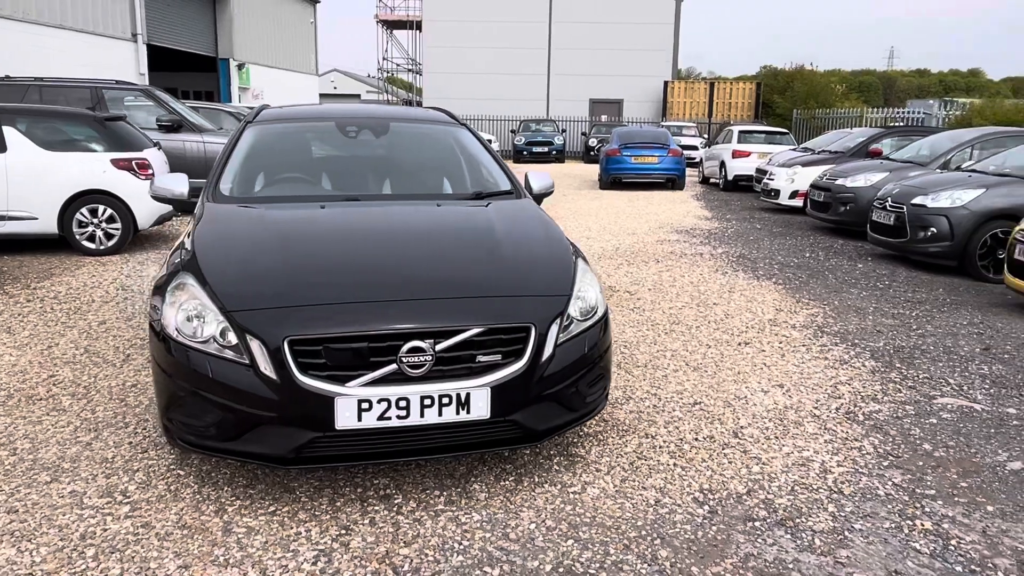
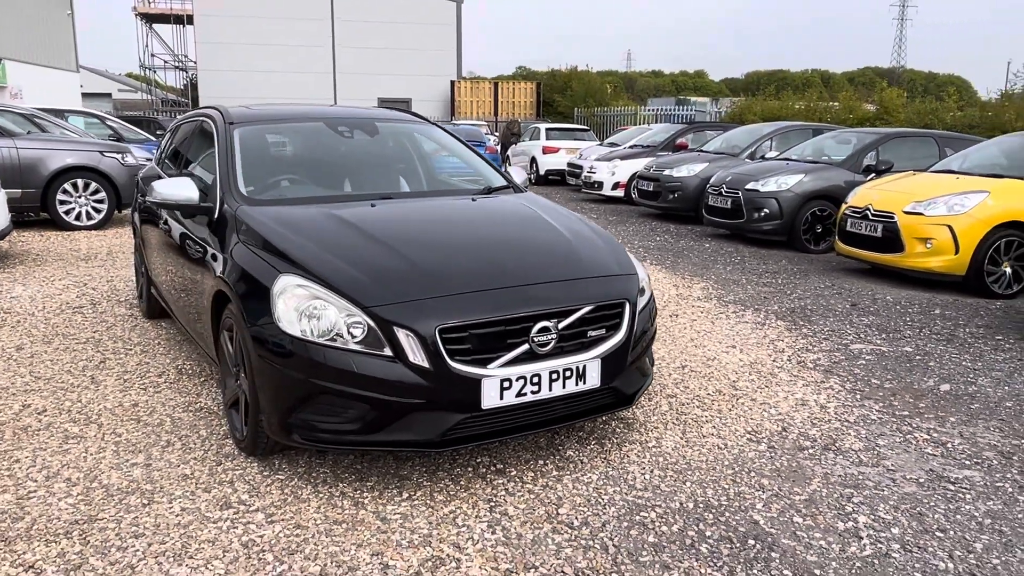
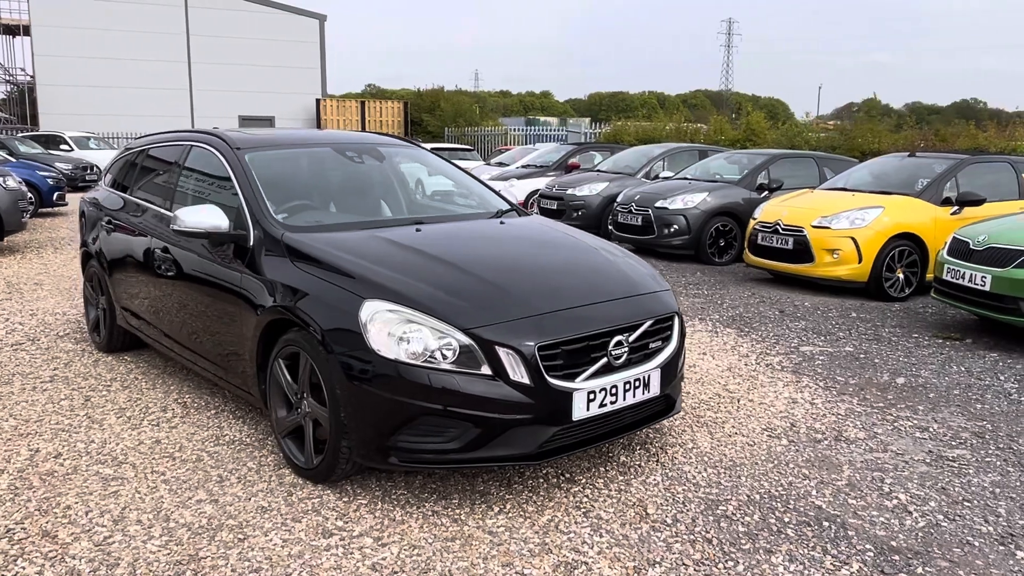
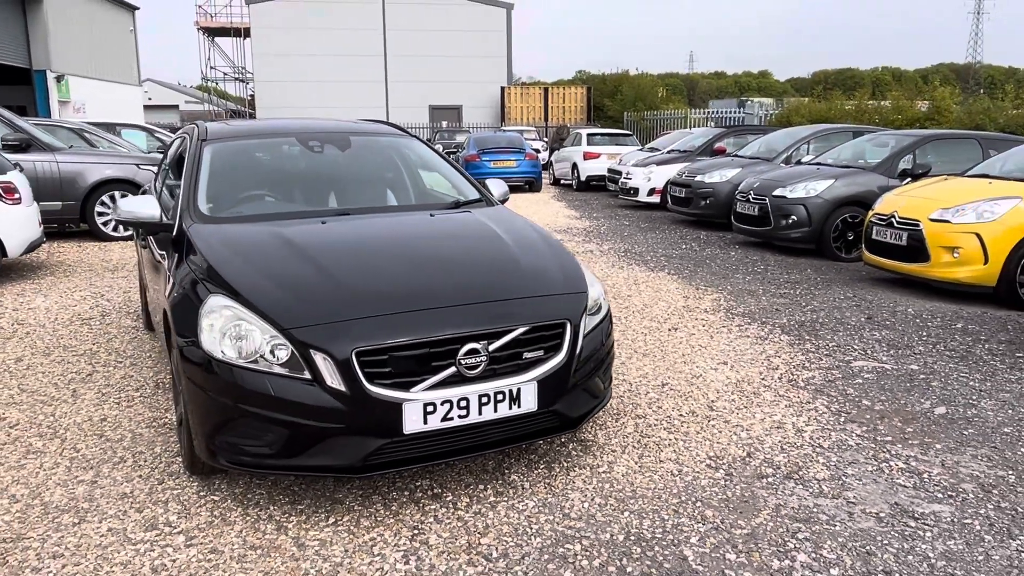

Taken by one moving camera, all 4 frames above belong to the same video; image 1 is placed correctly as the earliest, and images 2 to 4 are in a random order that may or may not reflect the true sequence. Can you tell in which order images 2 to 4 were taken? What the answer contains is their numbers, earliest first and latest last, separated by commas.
4, 2, 3
